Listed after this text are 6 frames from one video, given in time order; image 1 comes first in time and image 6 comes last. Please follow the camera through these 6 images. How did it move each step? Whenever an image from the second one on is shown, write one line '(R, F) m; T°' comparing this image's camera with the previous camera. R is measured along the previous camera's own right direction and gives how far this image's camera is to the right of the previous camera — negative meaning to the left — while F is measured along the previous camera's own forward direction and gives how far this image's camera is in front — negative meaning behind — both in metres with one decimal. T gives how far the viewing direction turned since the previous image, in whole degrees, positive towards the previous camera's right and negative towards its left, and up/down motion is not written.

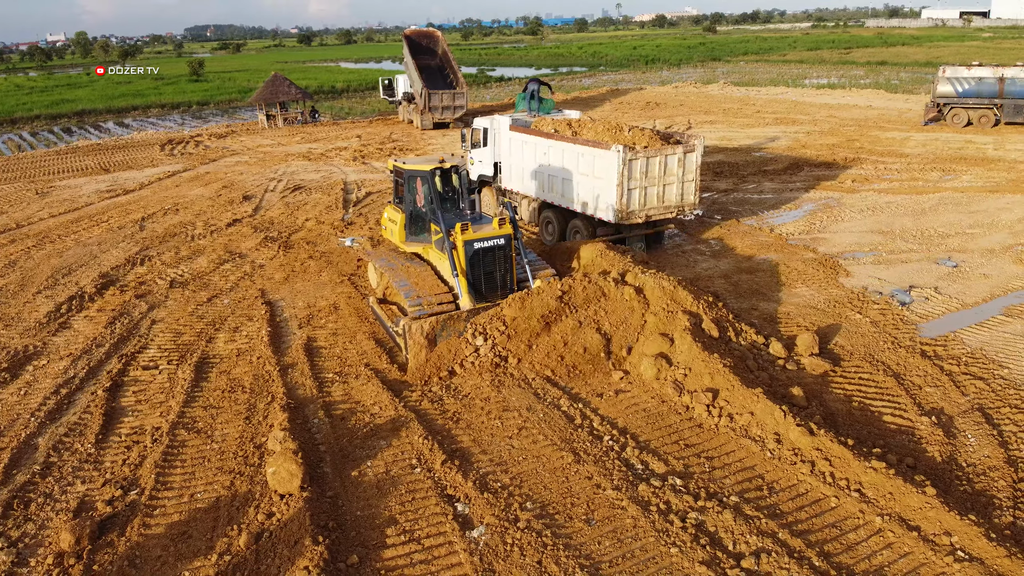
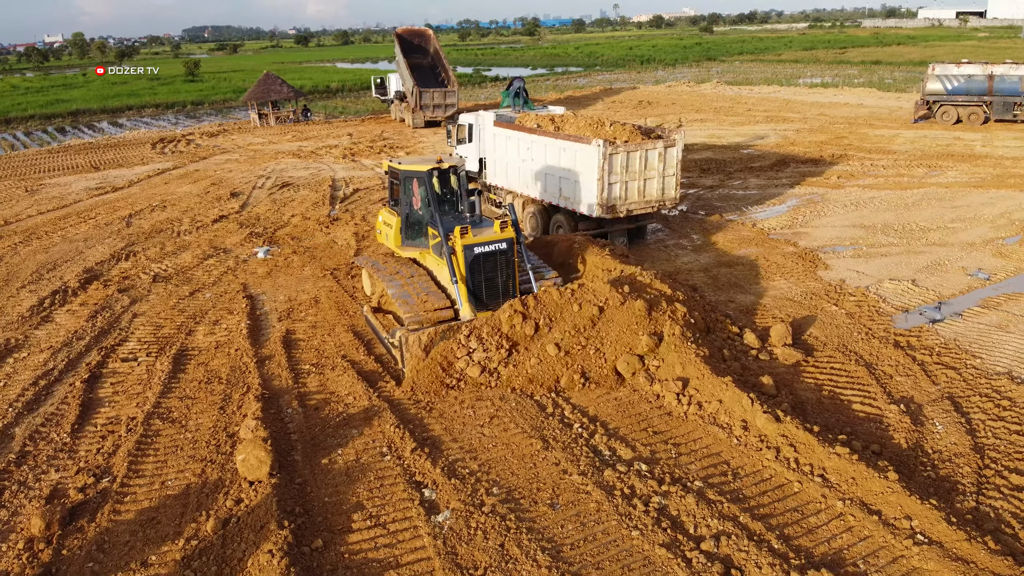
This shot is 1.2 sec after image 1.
(+0.3, 0.0) m; 0°
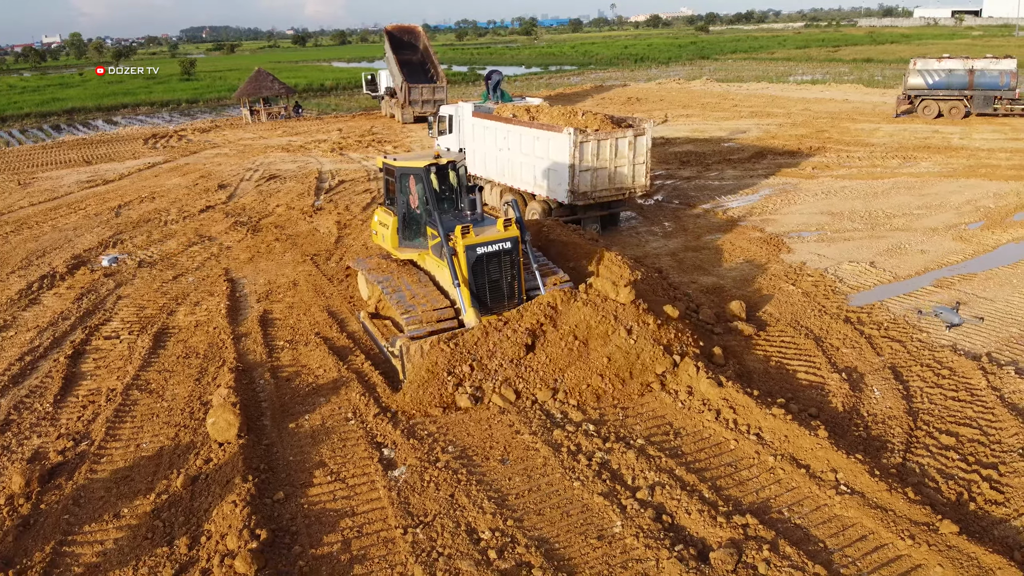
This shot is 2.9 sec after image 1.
(+0.4, -0.3) m; 0°
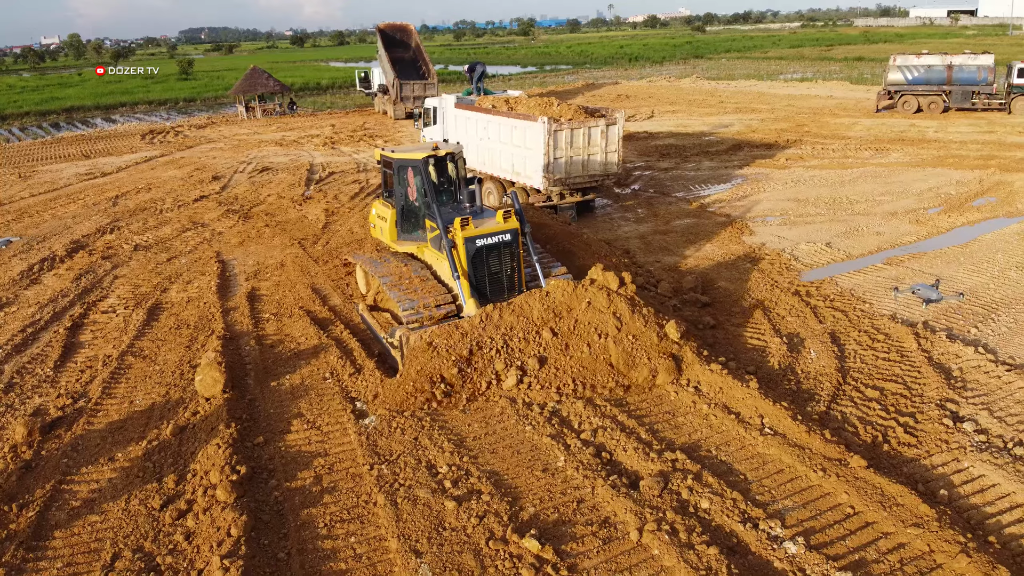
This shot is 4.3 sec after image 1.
(+0.4, -0.6) m; 0°
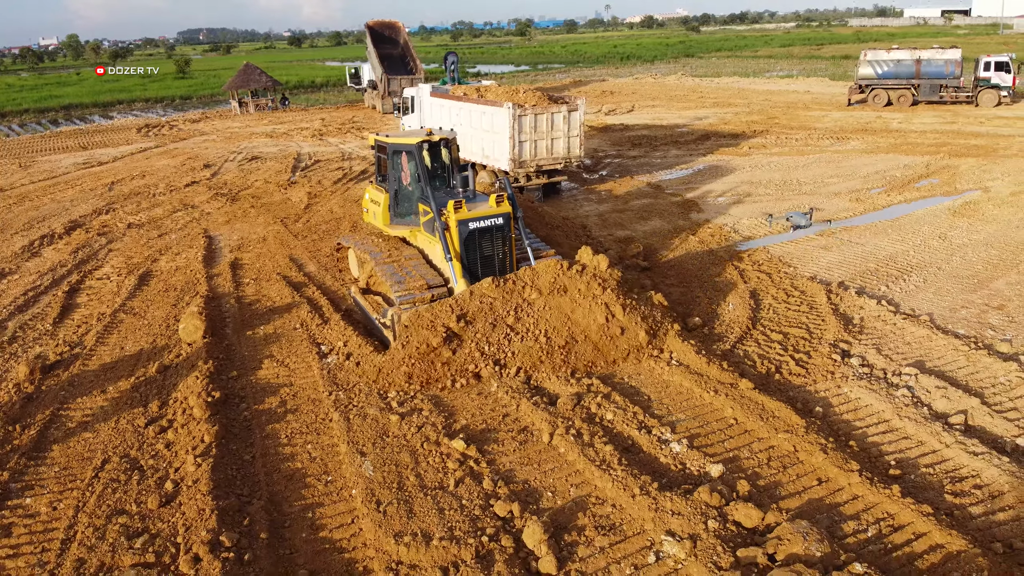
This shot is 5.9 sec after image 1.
(+0.6, -0.9) m; 0°
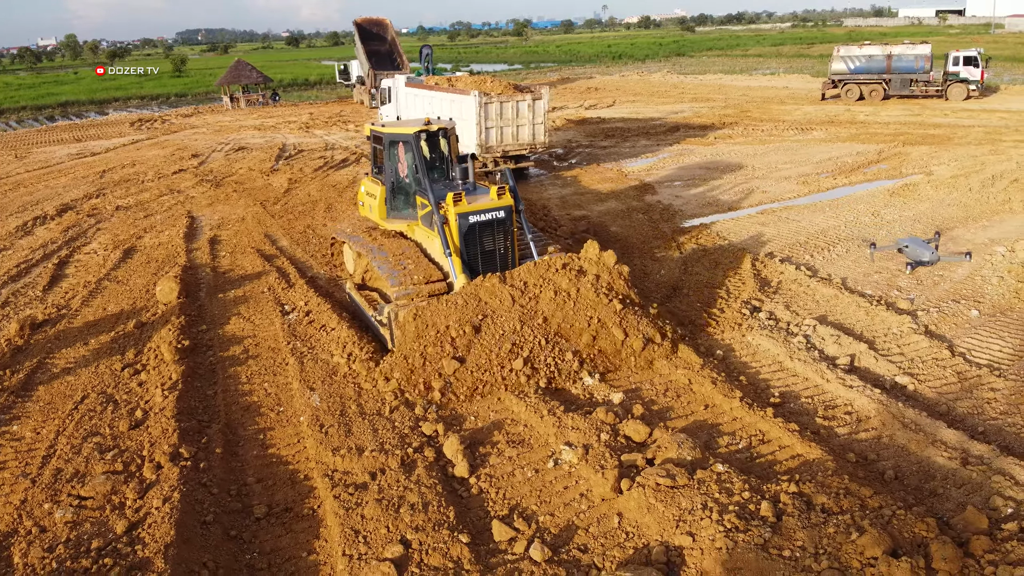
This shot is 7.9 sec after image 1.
(+0.7, -0.8) m; 0°
